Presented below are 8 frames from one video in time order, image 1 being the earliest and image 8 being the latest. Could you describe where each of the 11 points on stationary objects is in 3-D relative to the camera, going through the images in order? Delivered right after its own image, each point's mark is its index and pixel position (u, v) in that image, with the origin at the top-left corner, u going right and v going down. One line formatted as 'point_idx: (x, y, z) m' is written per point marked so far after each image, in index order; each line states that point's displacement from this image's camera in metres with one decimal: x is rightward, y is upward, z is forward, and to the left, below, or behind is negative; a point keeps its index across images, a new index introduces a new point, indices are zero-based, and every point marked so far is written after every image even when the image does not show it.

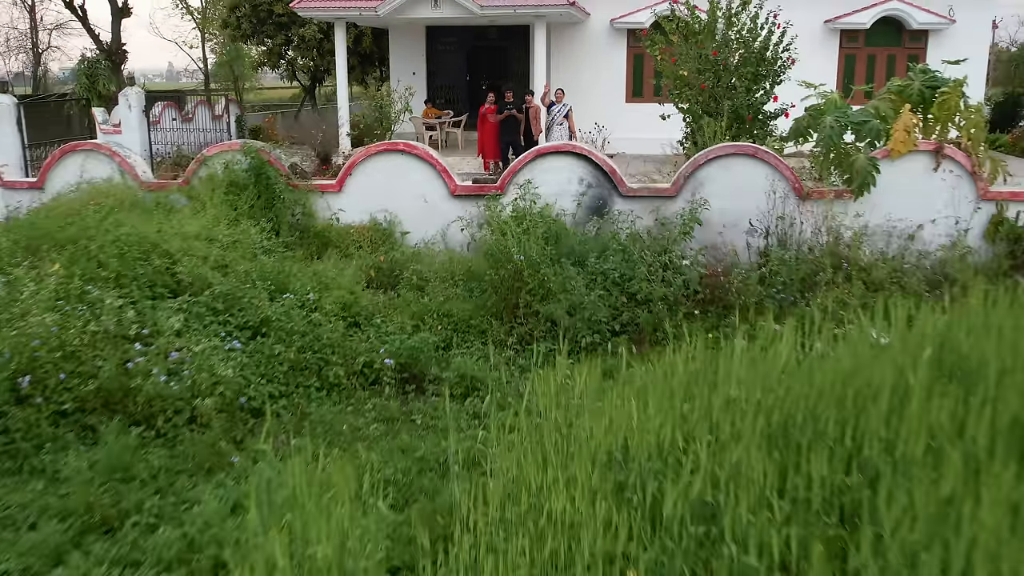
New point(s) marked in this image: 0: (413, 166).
0: (-0.4, +0.5, +3.2) m
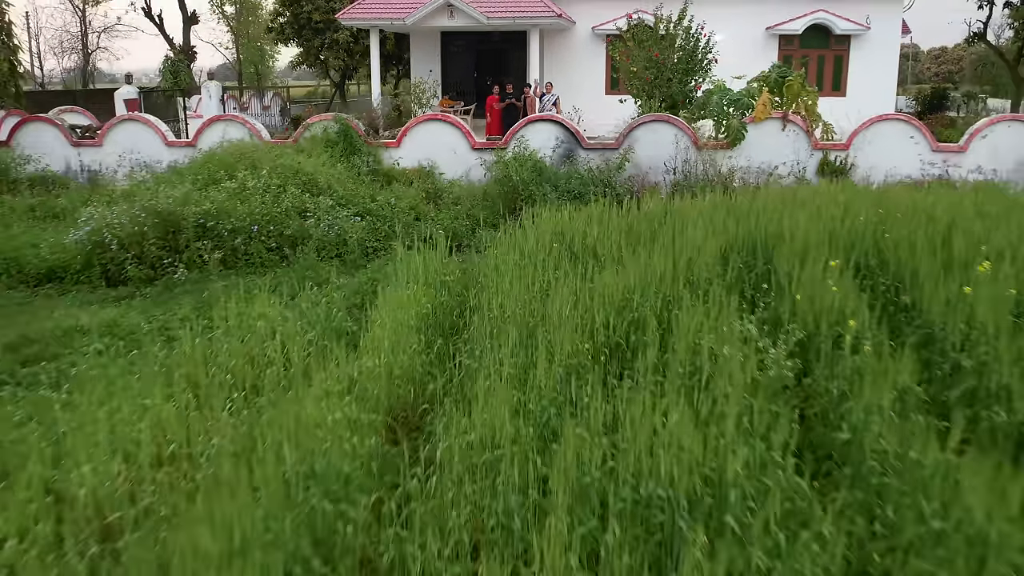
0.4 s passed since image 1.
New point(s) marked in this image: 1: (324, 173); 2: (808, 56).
0: (-0.4, +1.0, +4.6) m
1: (-1.0, +0.5, +3.7) m
2: (+3.2, +2.6, +7.7) m
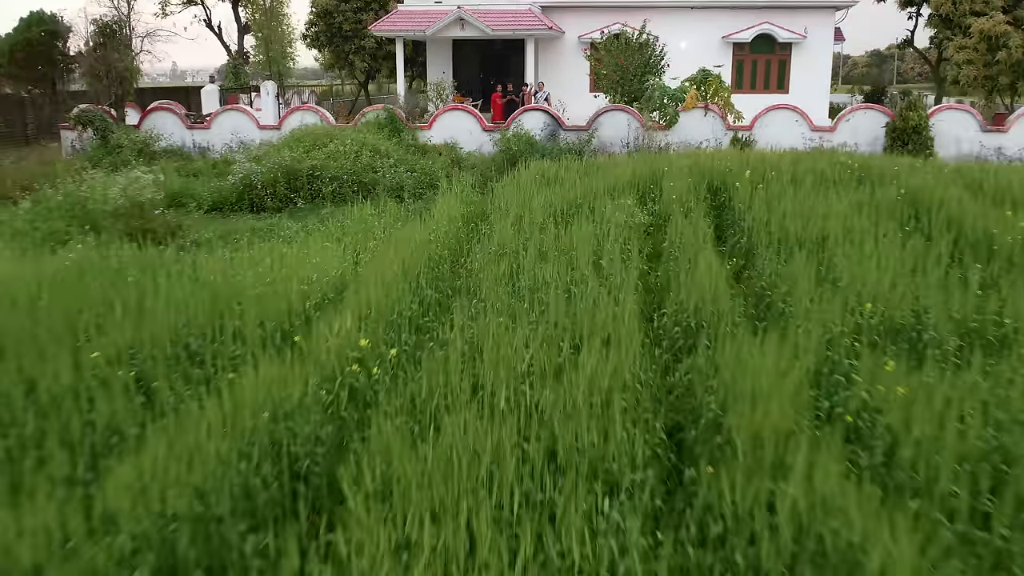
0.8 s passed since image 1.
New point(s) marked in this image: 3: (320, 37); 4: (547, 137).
0: (-0.4, +1.4, +6.2) m
1: (-1.0, +1.0, +5.3) m
2: (+3.2, +3.0, +9.3) m
3: (-2.9, +3.9, +11.2) m
4: (+0.3, +1.3, +6.0) m
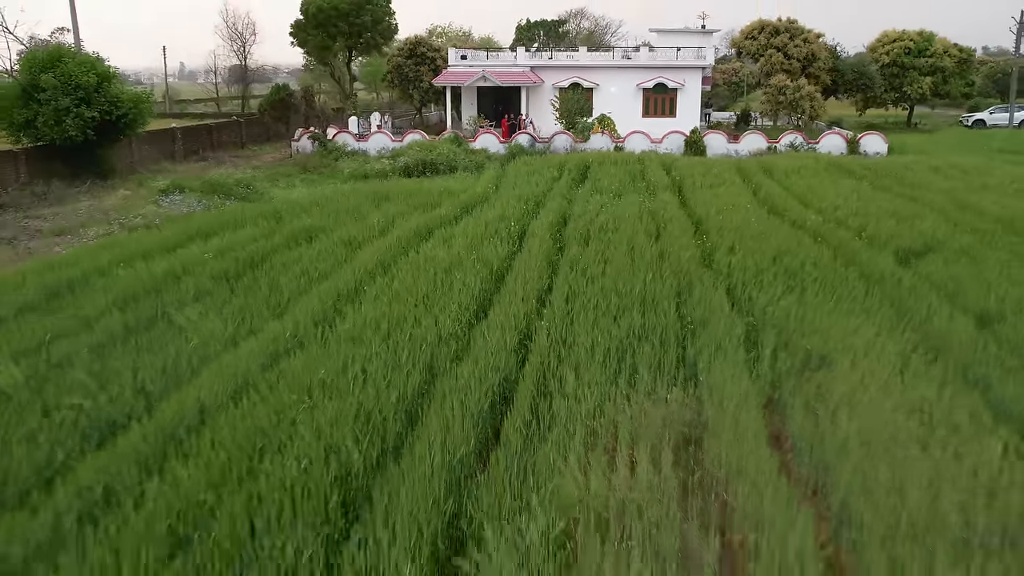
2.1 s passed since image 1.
0: (-0.4, +2.7, +12.7) m
1: (-0.9, +2.2, +11.8) m
2: (+3.2, +4.3, +15.8) m
3: (-2.9, +5.2, +17.7) m
4: (+0.3, +2.5, +12.5) m
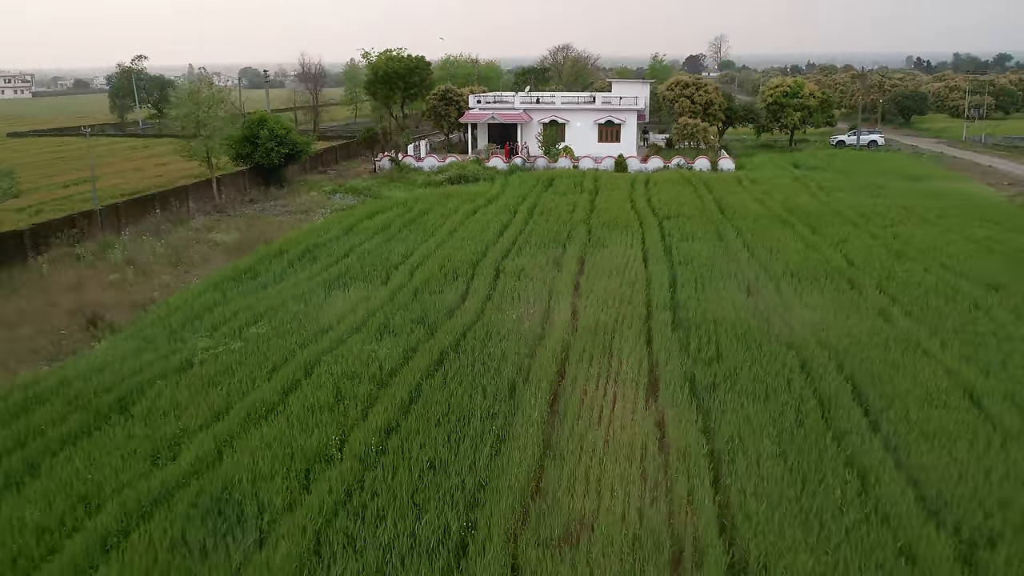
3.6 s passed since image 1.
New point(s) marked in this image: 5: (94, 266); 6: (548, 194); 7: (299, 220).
0: (-0.4, +3.8, +20.8) m
1: (-0.9, +3.3, +19.9) m
2: (+3.2, +5.4, +23.9) m
3: (-2.9, +6.3, +25.8) m
4: (+0.3, +3.6, +20.6) m
5: (-6.6, +0.3, +11.2) m
6: (+0.9, +2.3, +16.9) m
7: (-4.4, +1.4, +14.5) m
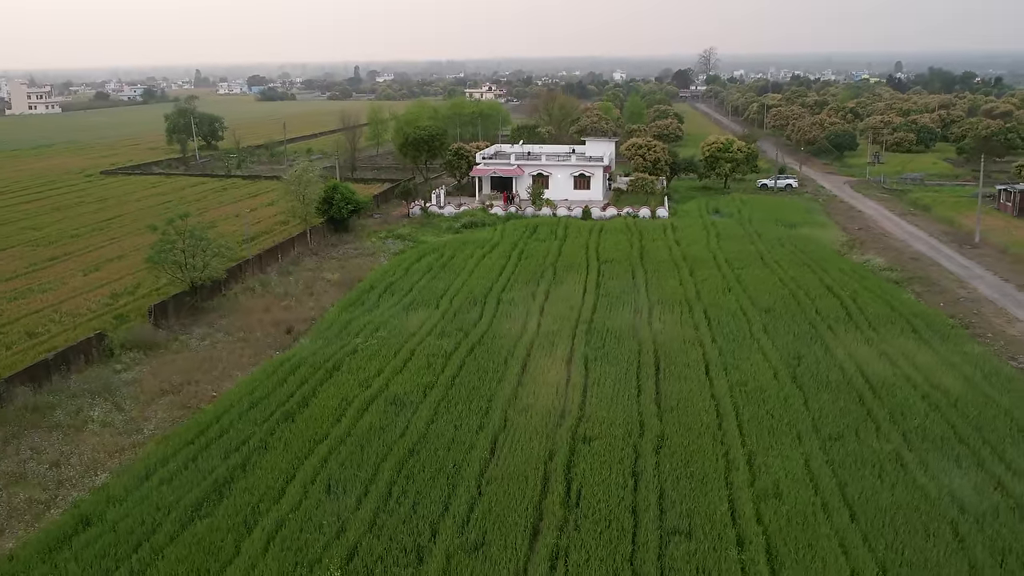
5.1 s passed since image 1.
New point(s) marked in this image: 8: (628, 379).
0: (-0.5, +3.2, +28.9) m
1: (-1.1, +2.8, +28.0) m
2: (+3.1, +4.8, +32.0) m
3: (-3.1, +5.8, +33.8) m
4: (+0.1, +3.0, +28.7) m
5: (-6.7, -0.2, +19.2) m
6: (+0.7, +1.7, +25.0) m
7: (-4.5, +0.8, +22.6) m
8: (+2.2, -1.7, +13.6) m
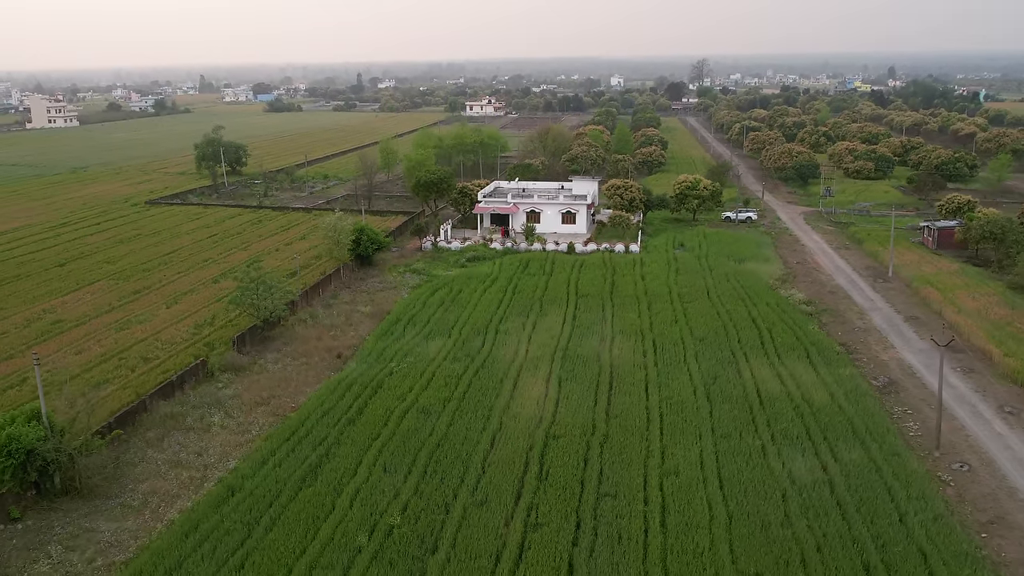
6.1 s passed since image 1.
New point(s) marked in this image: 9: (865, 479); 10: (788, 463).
0: (-0.7, +2.1, +34.4) m
1: (-1.3, +1.7, +33.5) m
2: (+2.9, +3.7, +37.5) m
3: (-3.3, +4.6, +39.4) m
4: (-0.1, +1.9, +34.2) m
5: (-6.9, -1.4, +24.8) m
6: (+0.5, +0.6, +30.5) m
7: (-4.7, -0.3, +28.1) m
8: (+2.1, -2.9, +19.2) m
9: (+7.7, -4.1, +15.5) m
10: (+6.3, -4.0, +16.1) m
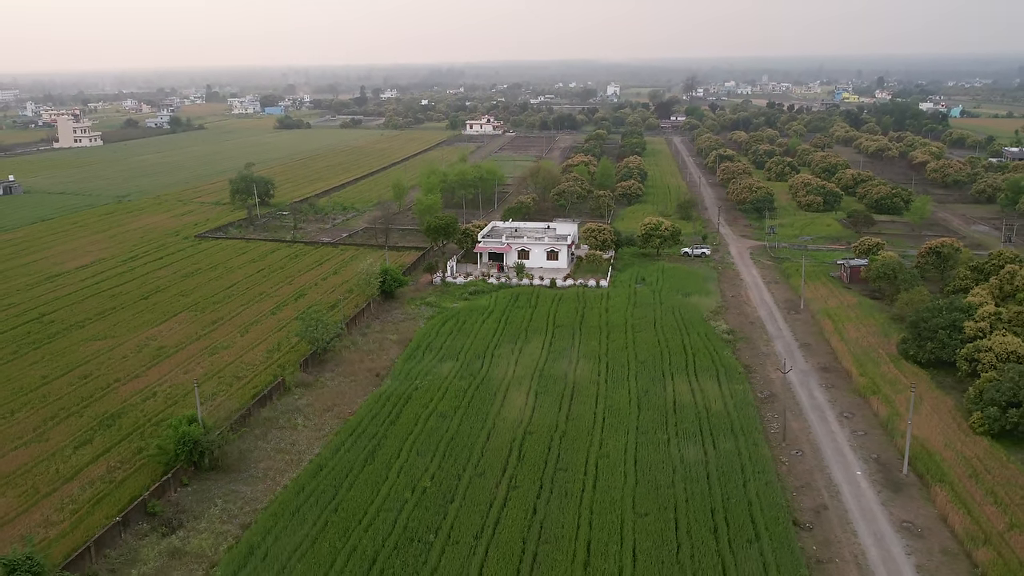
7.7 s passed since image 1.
0: (-1.1, +0.4, +42.8) m
1: (-1.7, 0.0, +41.9) m
2: (+2.5, +2.1, +45.9) m
3: (-3.7, +3.0, +47.8) m
4: (-0.5, +0.3, +42.7) m
5: (-7.2, -3.0, +33.2) m
6: (+0.1, -1.1, +38.9) m
7: (-5.1, -2.0, +36.6) m
8: (+1.7, -4.5, +27.6) m
9: (+7.3, -5.8, +23.9) m
10: (+5.9, -5.6, +24.5) m
